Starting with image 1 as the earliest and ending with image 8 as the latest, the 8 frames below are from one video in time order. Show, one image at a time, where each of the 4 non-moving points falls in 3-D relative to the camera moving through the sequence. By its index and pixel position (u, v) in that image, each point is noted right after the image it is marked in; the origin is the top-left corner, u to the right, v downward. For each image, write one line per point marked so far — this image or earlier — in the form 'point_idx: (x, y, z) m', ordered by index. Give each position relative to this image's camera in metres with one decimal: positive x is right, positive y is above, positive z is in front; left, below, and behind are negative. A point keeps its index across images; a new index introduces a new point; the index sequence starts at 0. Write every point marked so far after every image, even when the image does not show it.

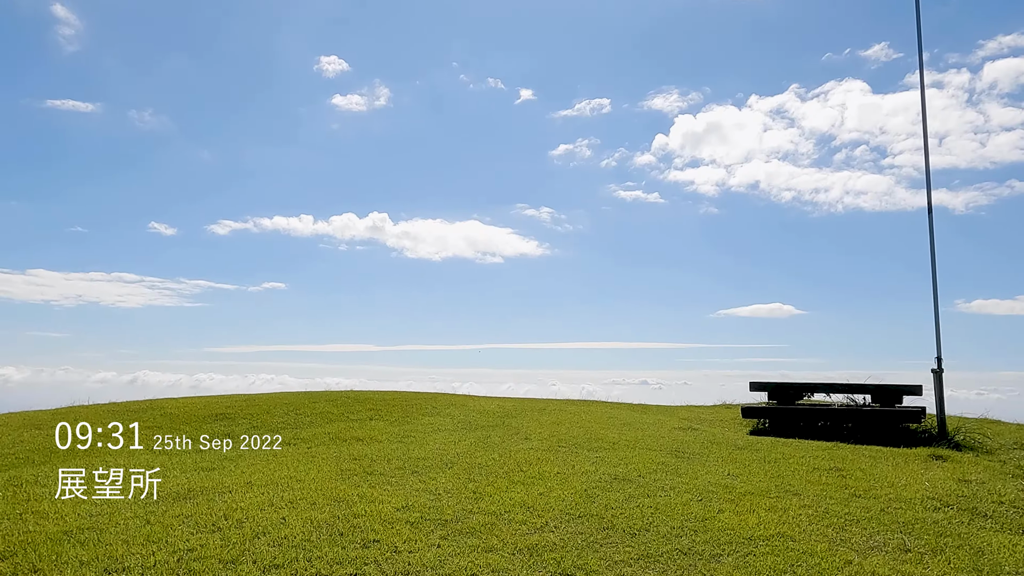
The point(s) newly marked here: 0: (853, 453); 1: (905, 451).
0: (+4.2, -2.1, +7.7) m
1: (+4.9, -2.1, +7.8) m
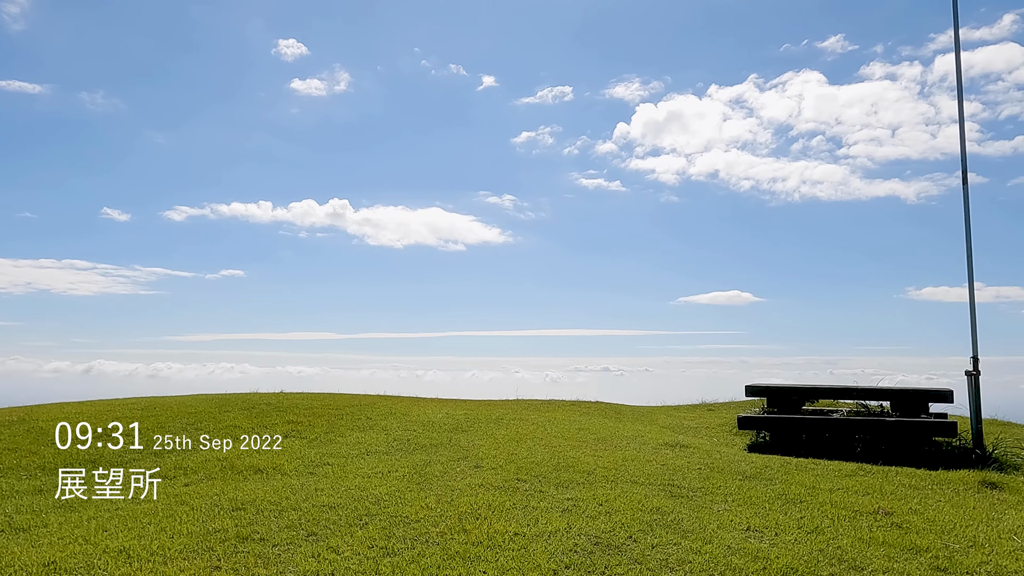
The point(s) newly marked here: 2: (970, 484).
0: (+3.7, -1.9, +6.1) m
1: (+4.4, -1.9, +6.2) m
2: (+4.5, -1.9, +6.1) m
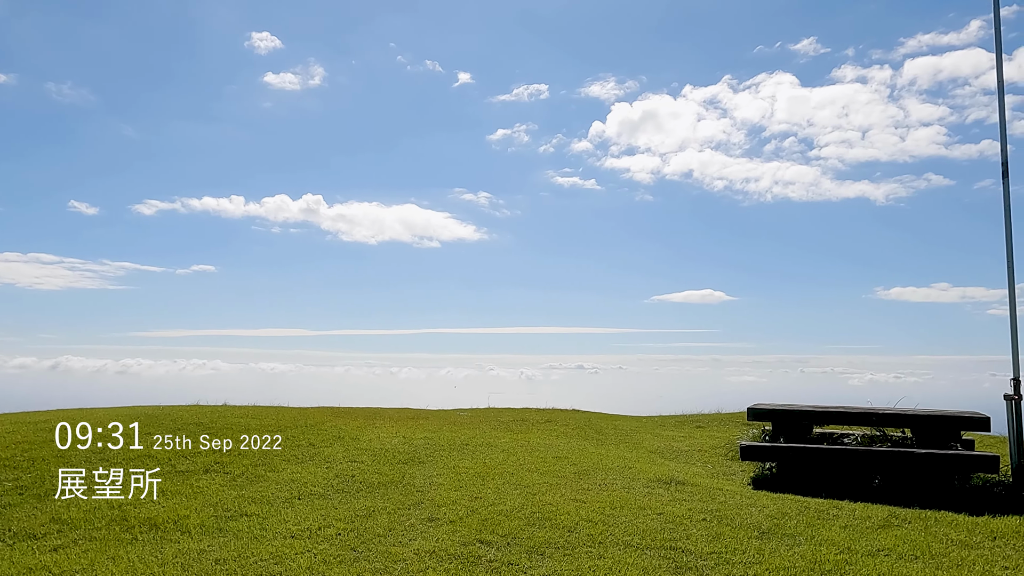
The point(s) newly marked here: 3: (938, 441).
0: (+3.6, -1.9, +5.5) m
1: (+4.3, -1.9, +5.6) m
2: (+4.4, -1.9, +5.5) m
3: (+6.7, -2.4, +9.8) m
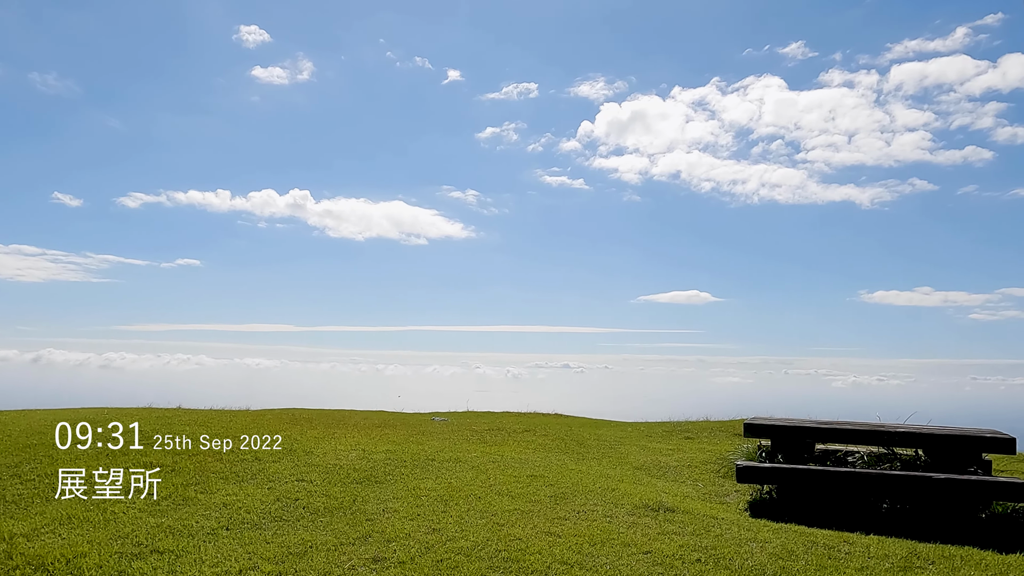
0: (+3.3, -1.9, +4.4) m
1: (+4.0, -1.9, +4.6) m
2: (+4.0, -1.9, +4.4) m
3: (+6.3, -2.5, +8.8) m
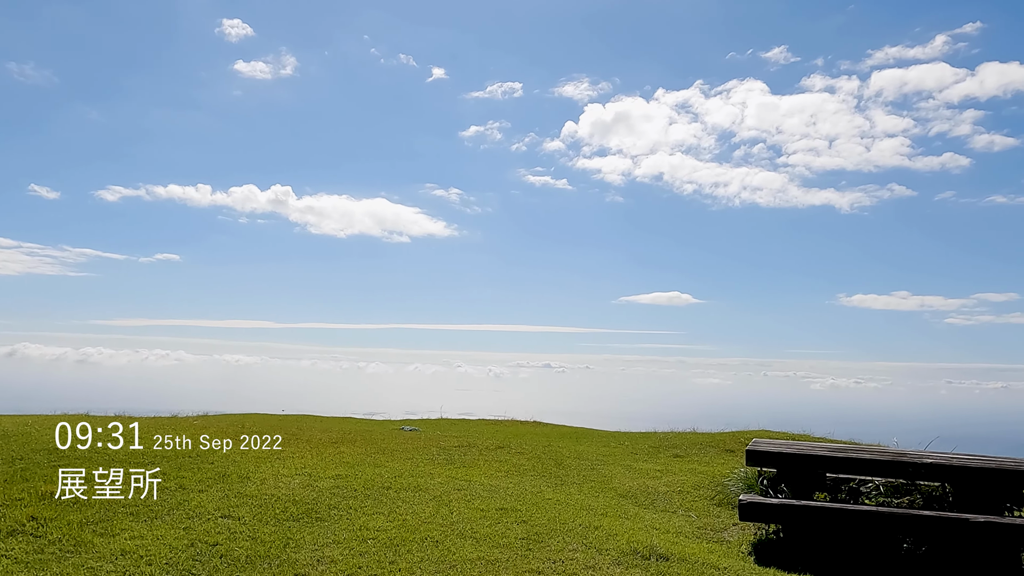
0: (+11.7, -5.3, +15.1) m
1: (+12.4, -5.4, +15.3) m
2: (+12.5, -5.4, +15.2) m
3: (+14.7, -5.9, +19.6) m
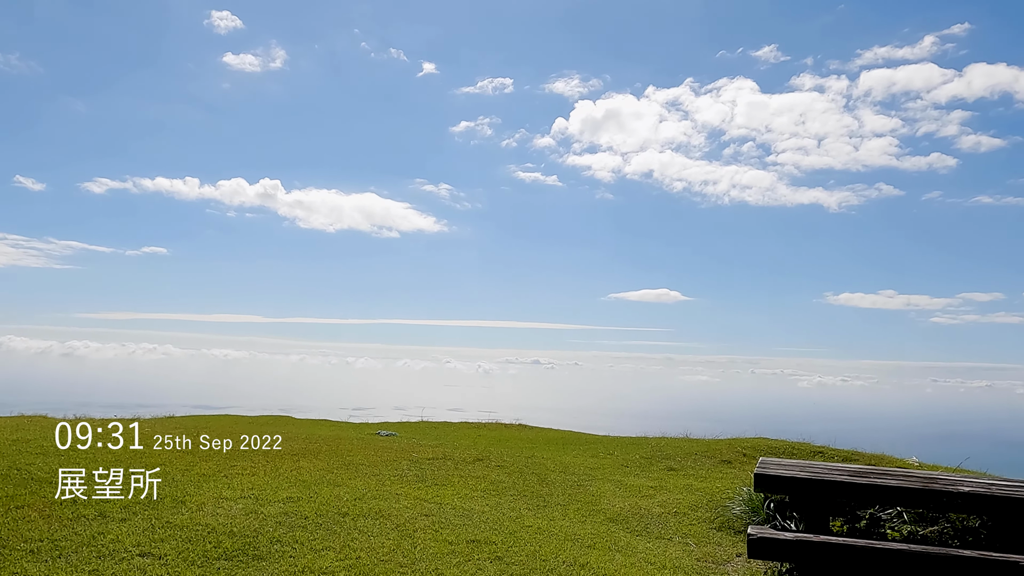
0: (+11.6, -5.9, +16.2) m
1: (+12.3, -5.9, +16.4) m
2: (+12.4, -5.9, +16.2) m
3: (+14.5, -6.5, +20.7) m
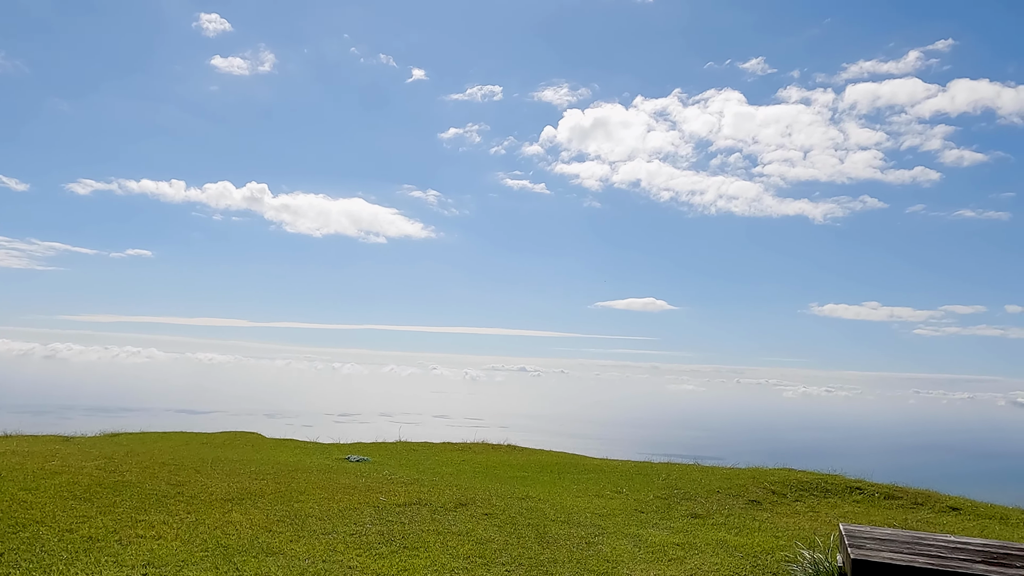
0: (+14.0, -6.3, +17.7) m
1: (+14.7, -6.3, +18.0) m
2: (+14.8, -6.3, +17.8) m
3: (+16.8, -7.0, +22.3) m
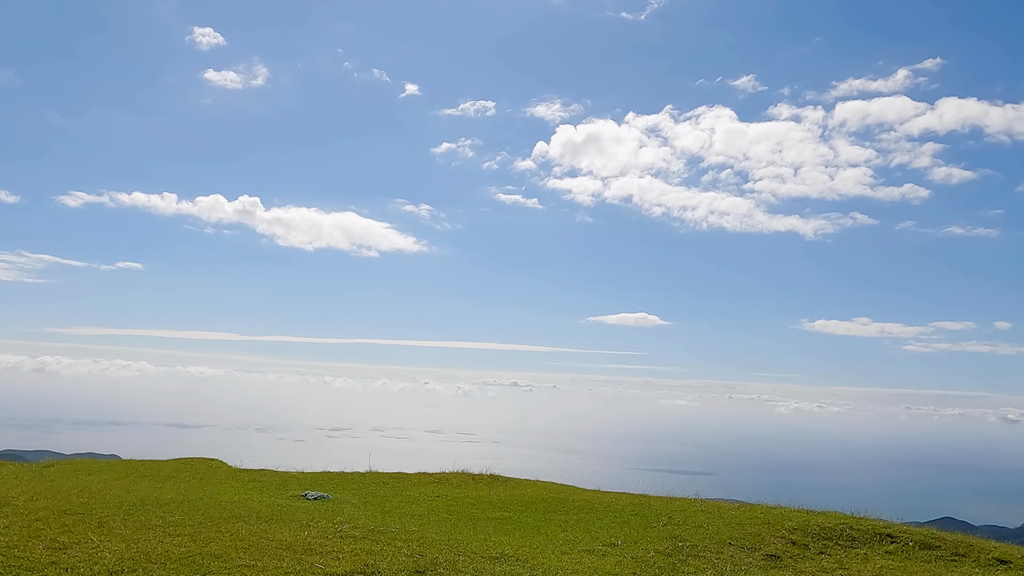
0: (+12.8, -6.9, +14.3) m
1: (+13.5, -7.0, +14.6) m
2: (+13.6, -7.0, +14.4) m
3: (+15.5, -7.7, +18.9) m
